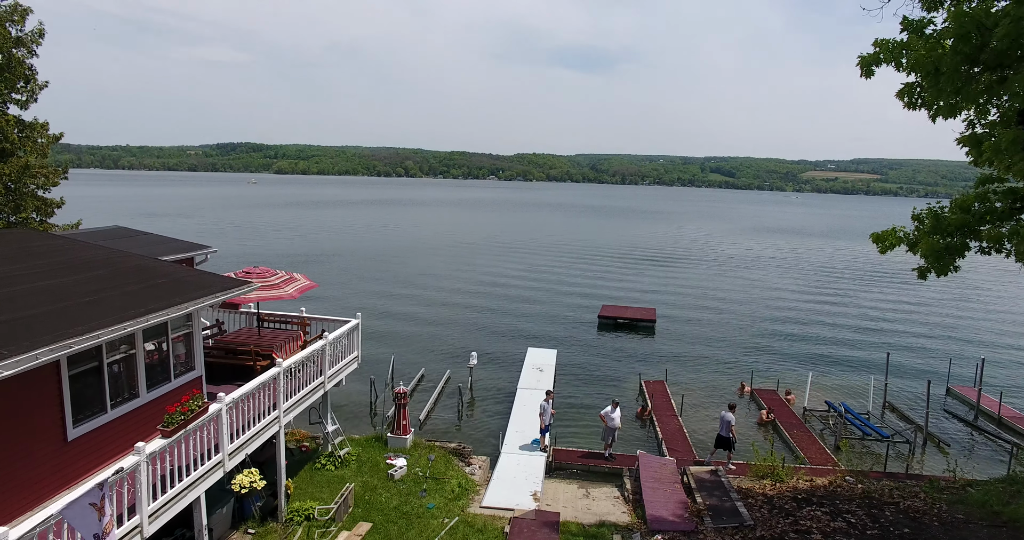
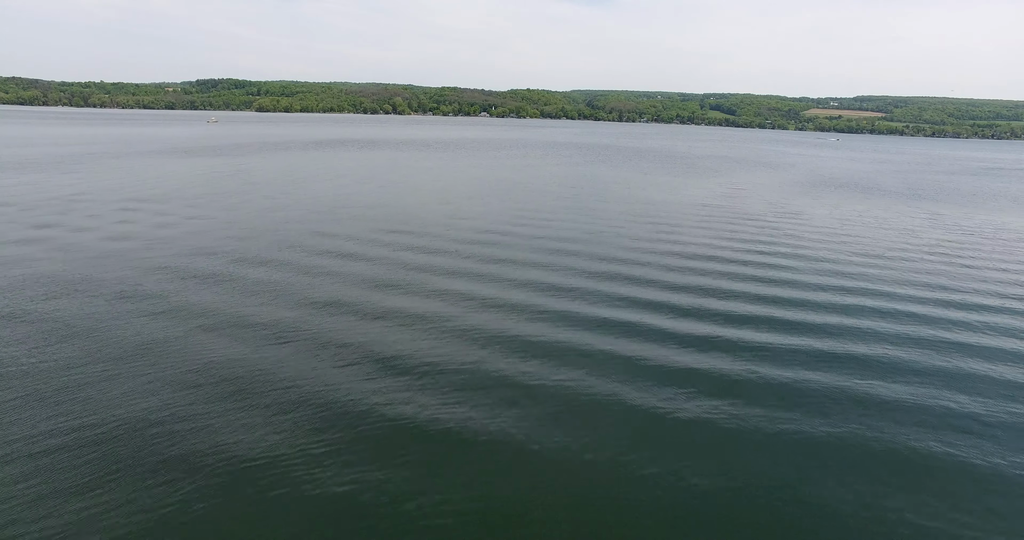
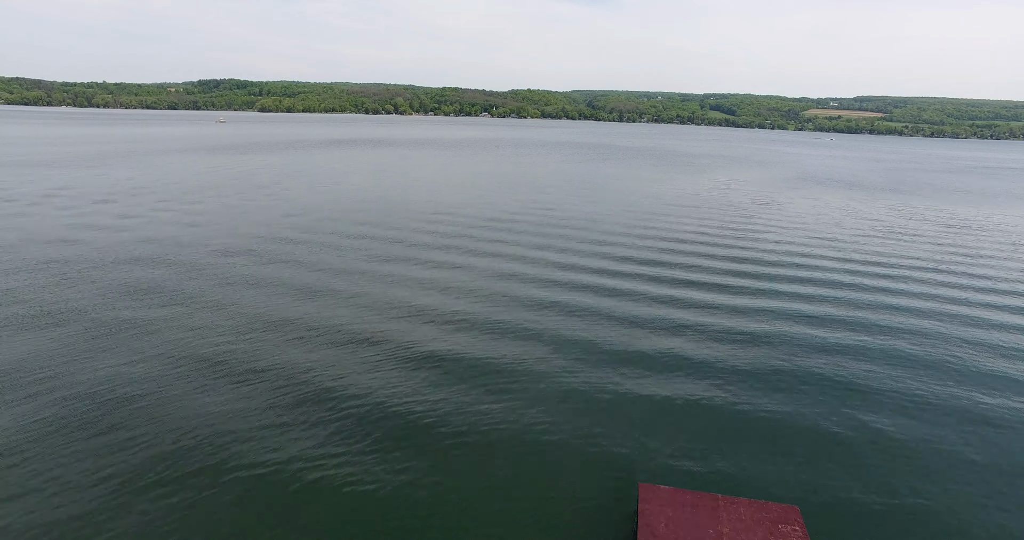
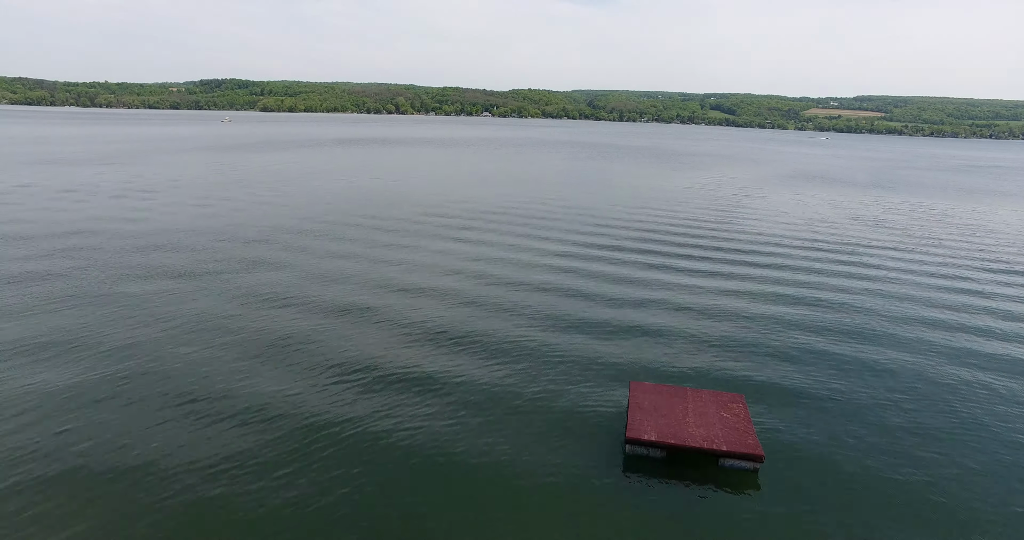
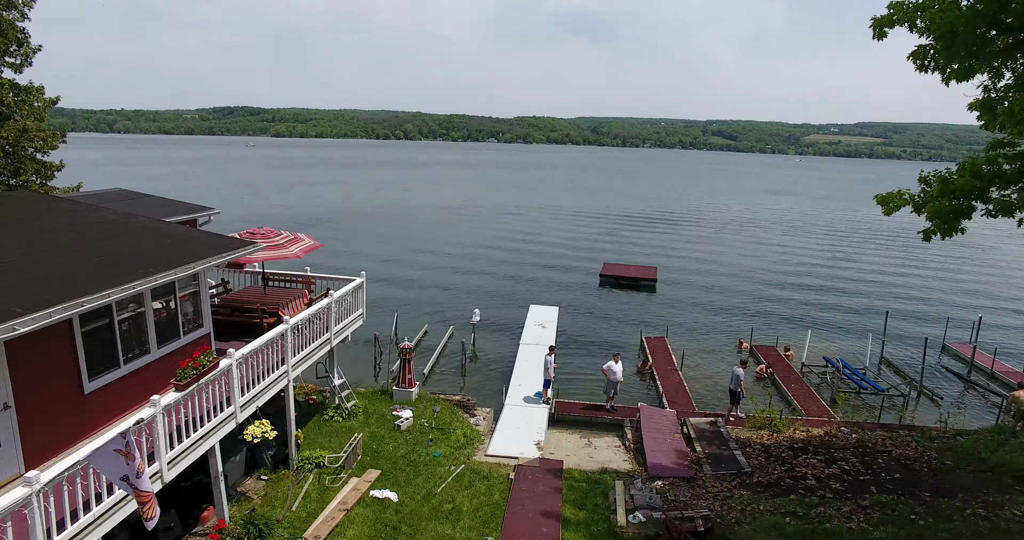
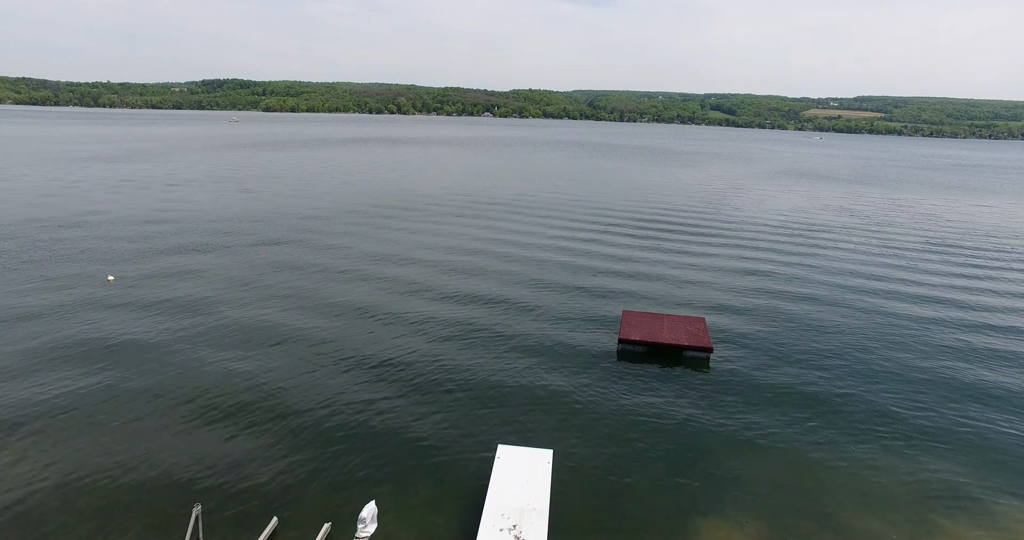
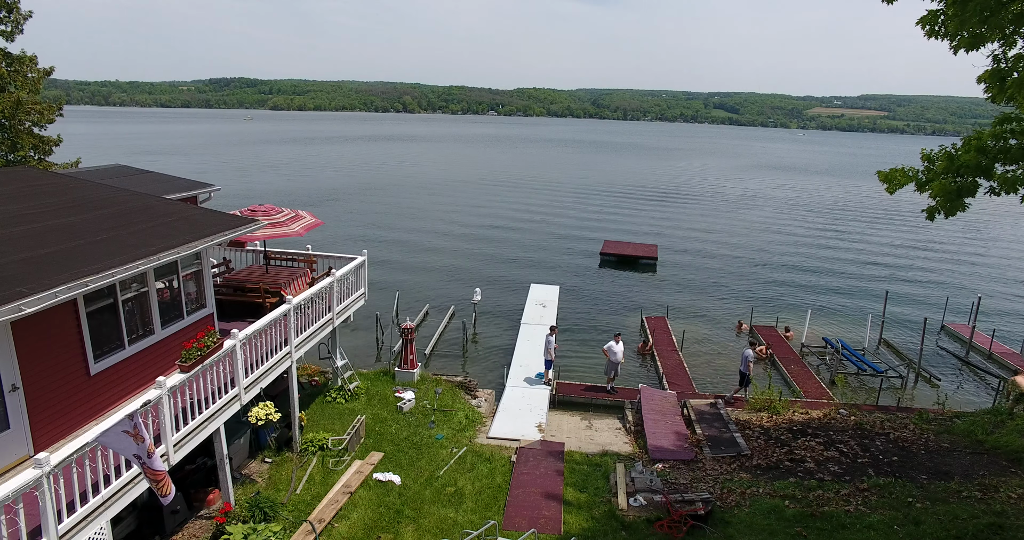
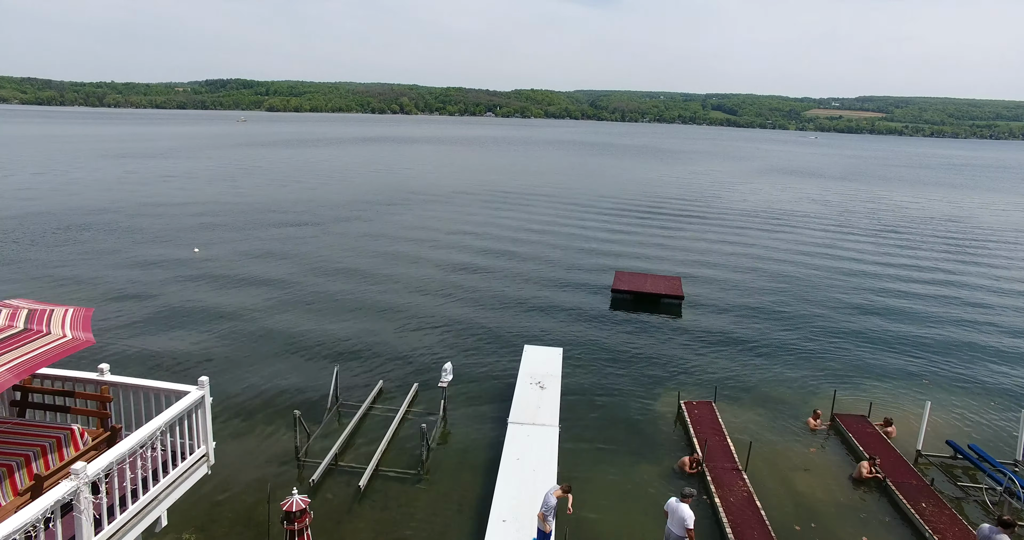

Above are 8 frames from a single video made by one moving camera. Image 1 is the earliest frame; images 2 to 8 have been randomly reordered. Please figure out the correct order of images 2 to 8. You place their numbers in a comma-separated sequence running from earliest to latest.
5, 7, 8, 6, 4, 3, 2
